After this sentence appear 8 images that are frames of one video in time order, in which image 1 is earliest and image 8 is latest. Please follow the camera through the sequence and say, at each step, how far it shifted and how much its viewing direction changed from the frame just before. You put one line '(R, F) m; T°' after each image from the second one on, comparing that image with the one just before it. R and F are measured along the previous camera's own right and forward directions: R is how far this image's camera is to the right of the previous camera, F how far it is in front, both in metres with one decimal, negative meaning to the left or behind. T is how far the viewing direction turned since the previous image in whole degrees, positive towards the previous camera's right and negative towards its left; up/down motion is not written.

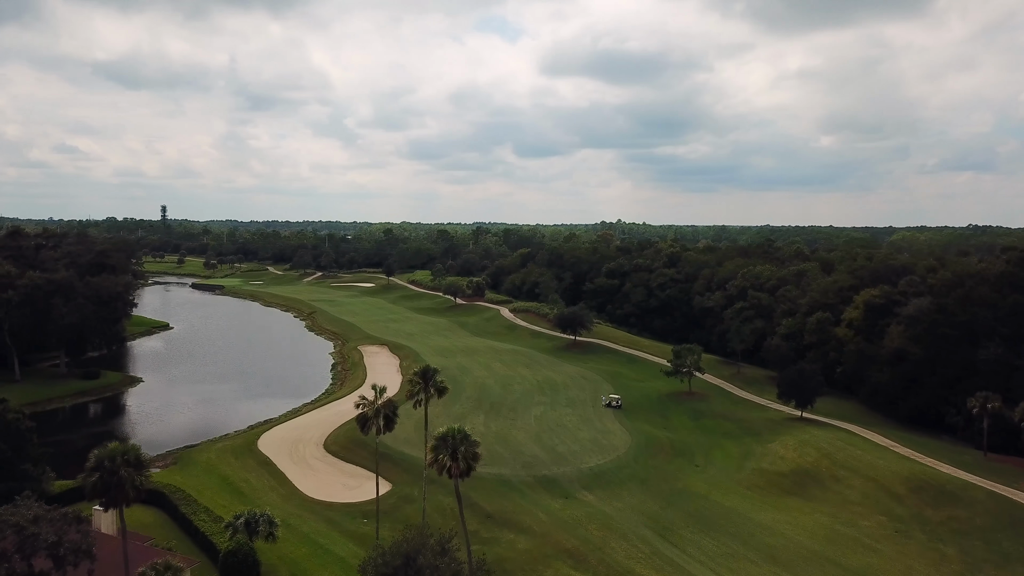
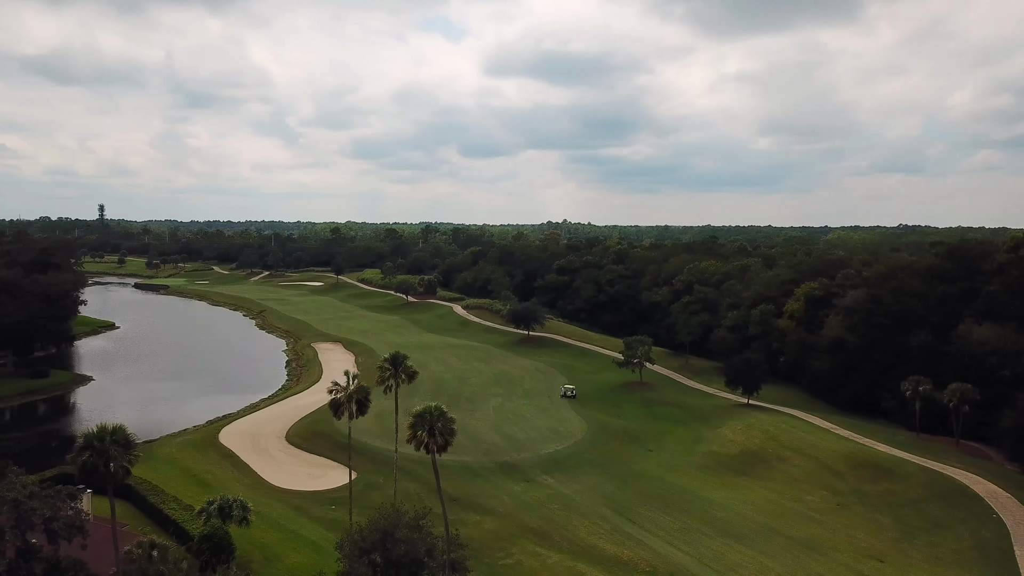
(-0.8, -1.2) m; +4°
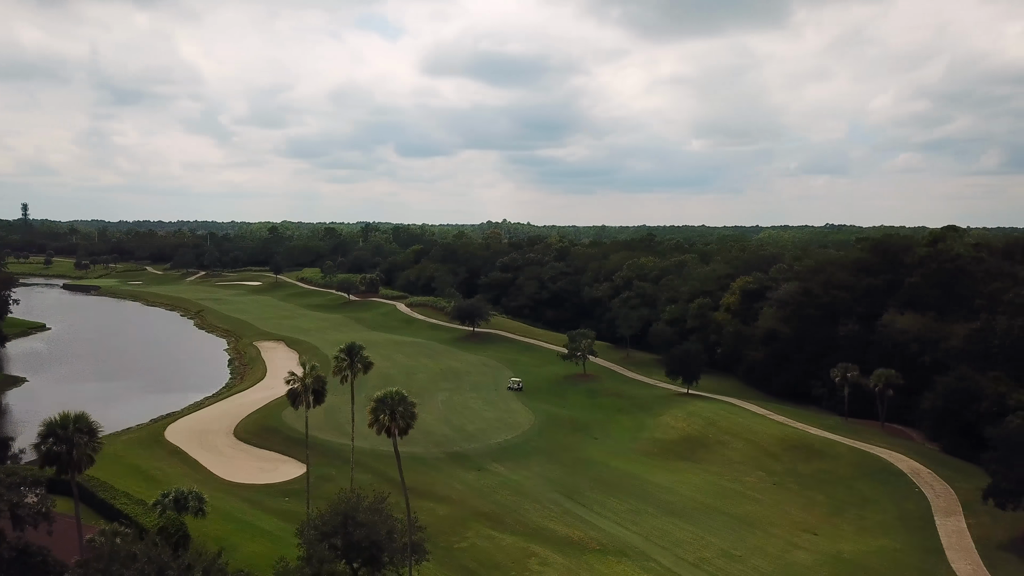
(-0.6, -0.9) m; +4°
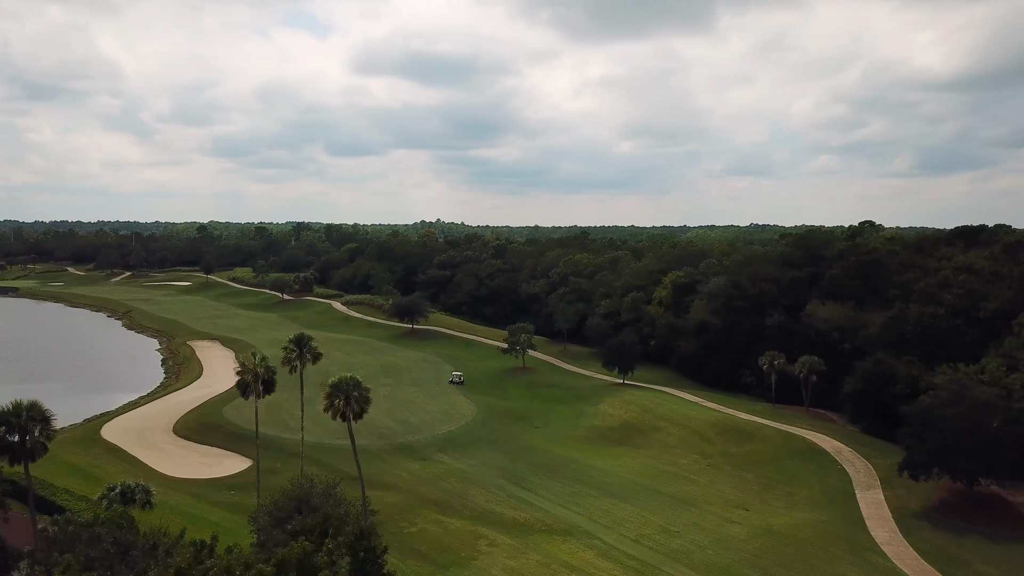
(-0.5, -0.9) m; +5°
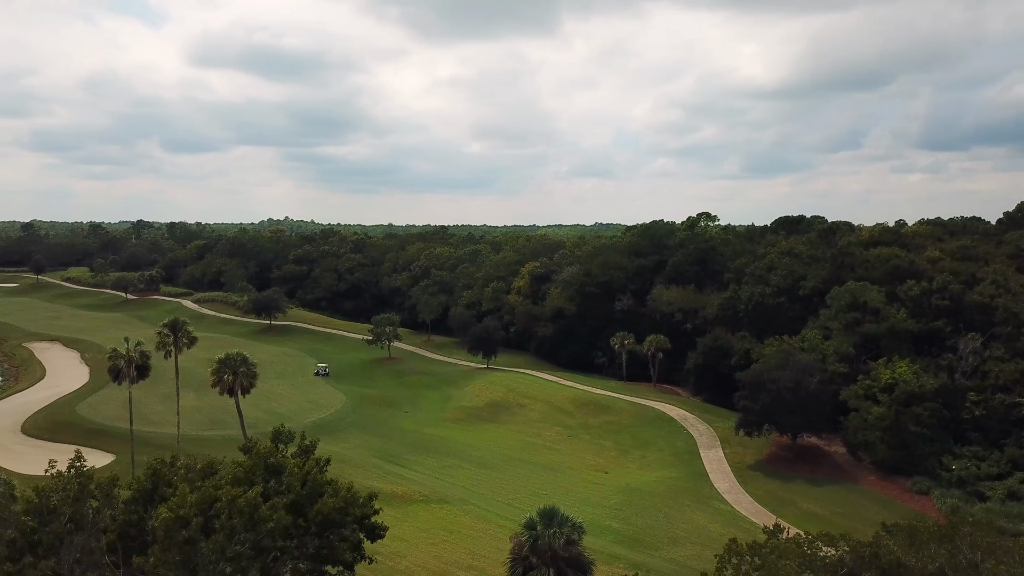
(-1.0, -1.8) m; +10°
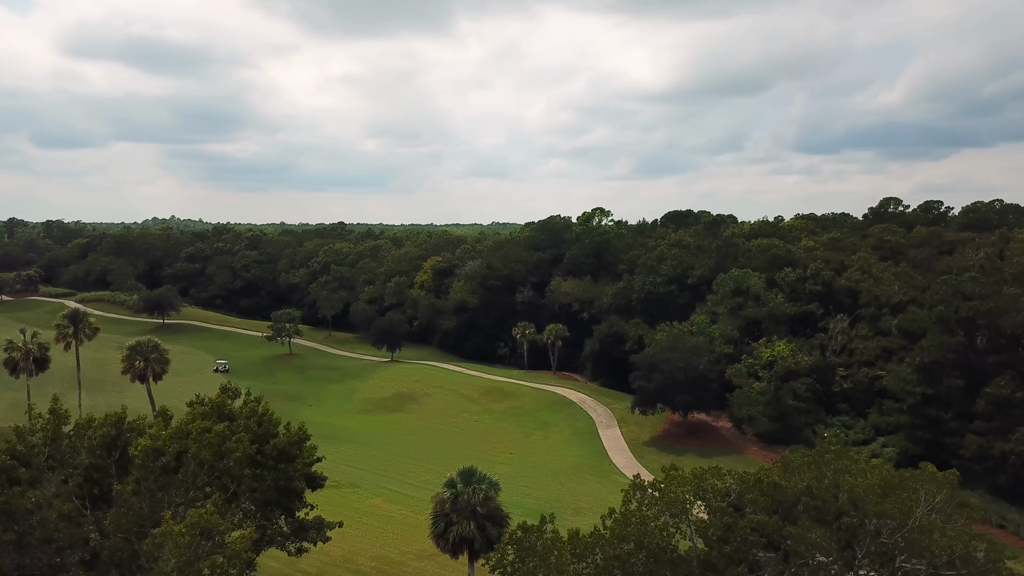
(-0.5, -1.2) m; +7°
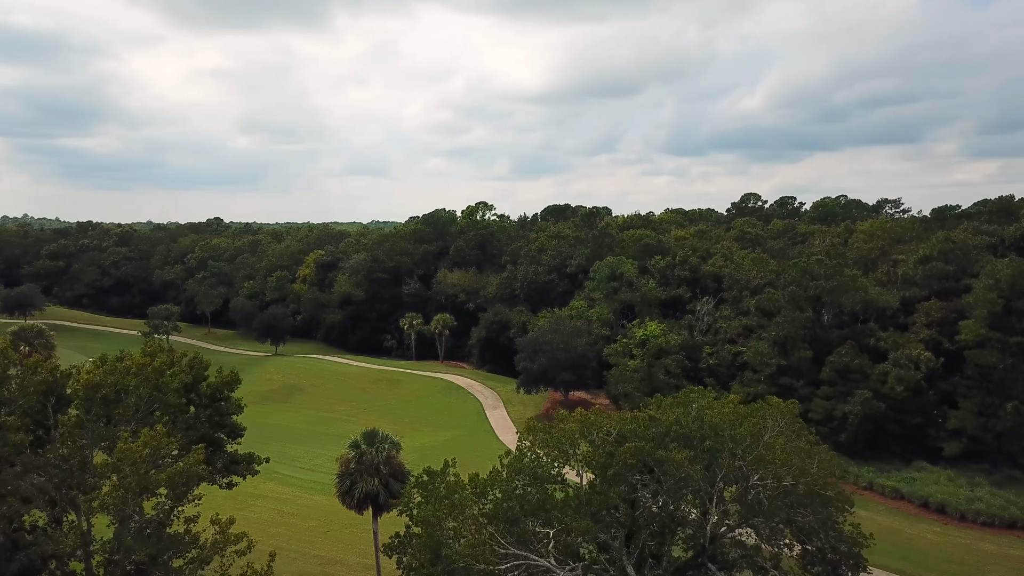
(-0.4, -1.4) m; +8°
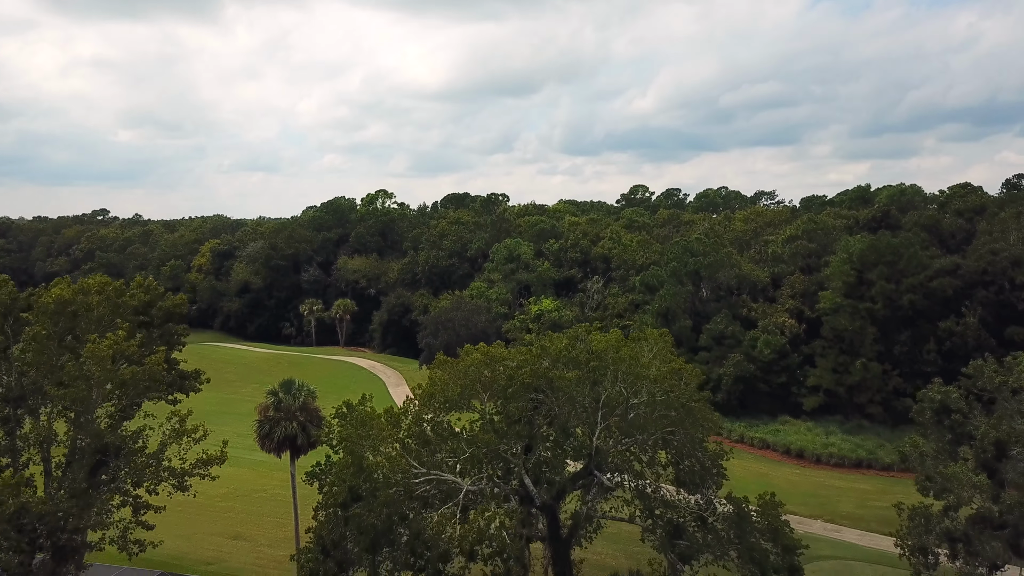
(-0.2, -1.9) m; +7°
